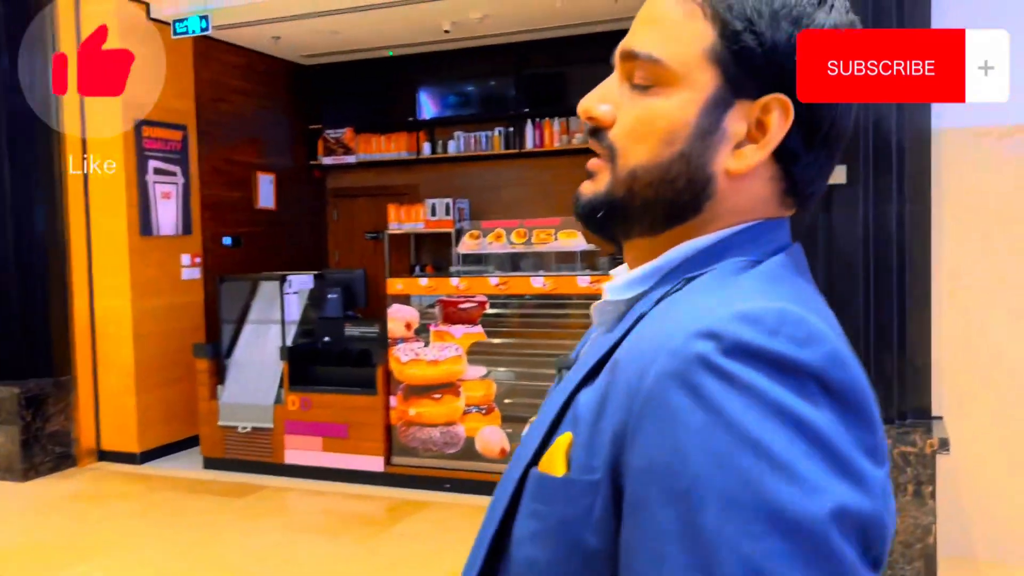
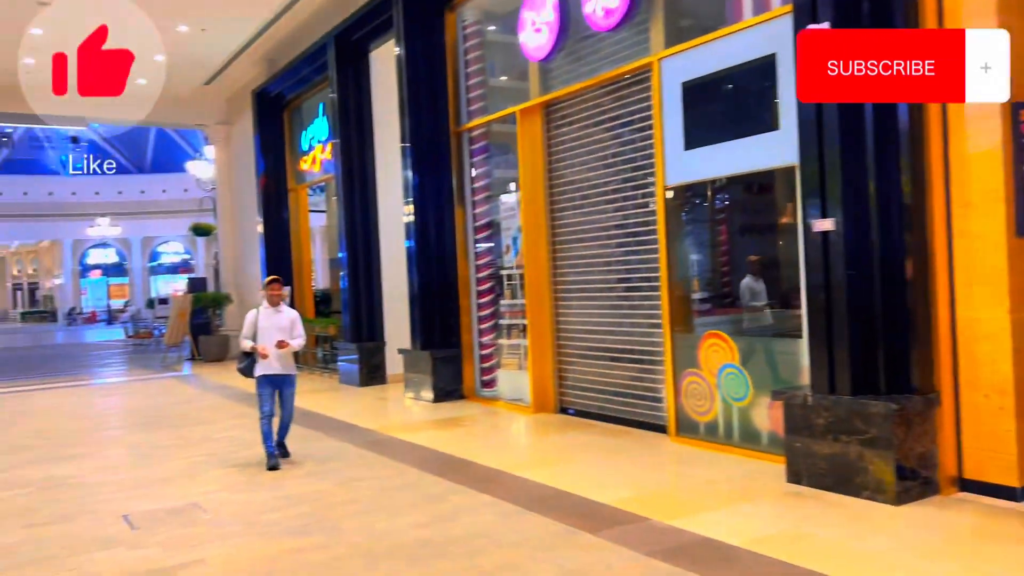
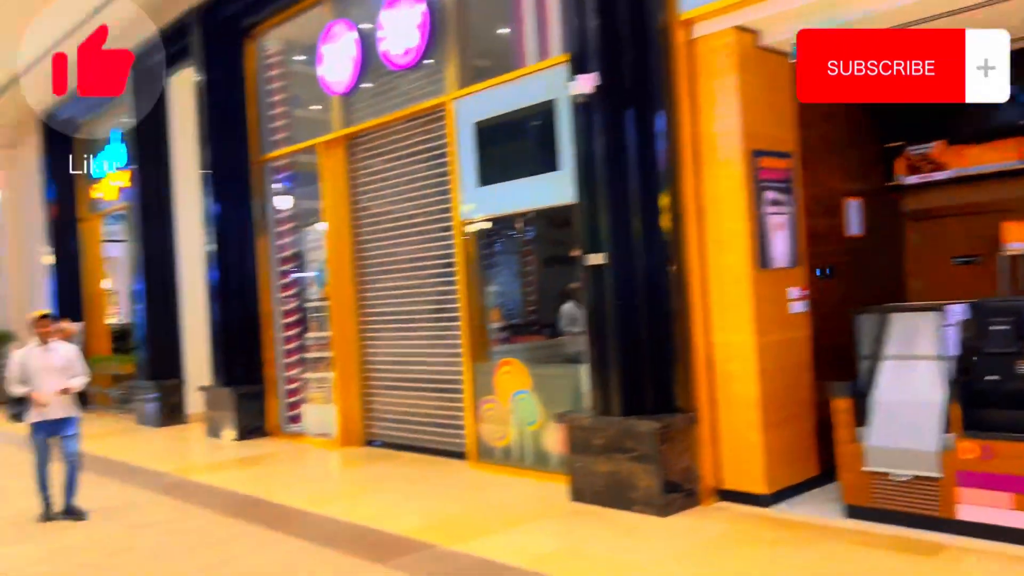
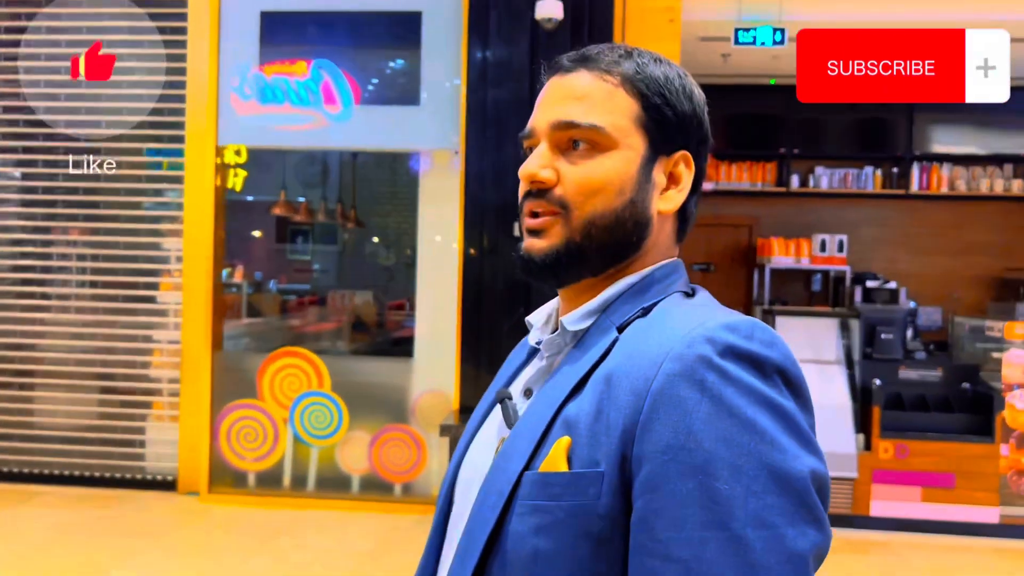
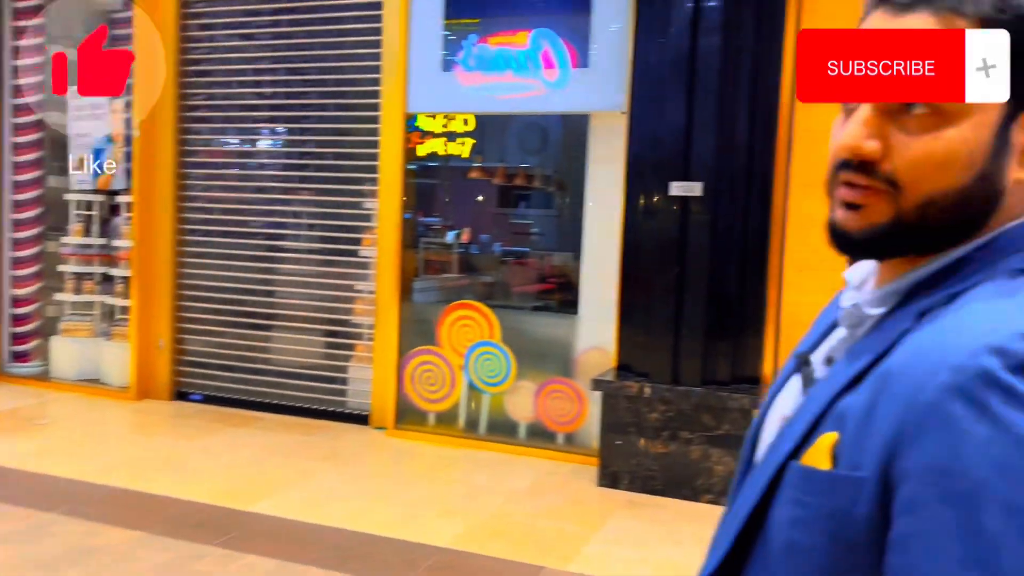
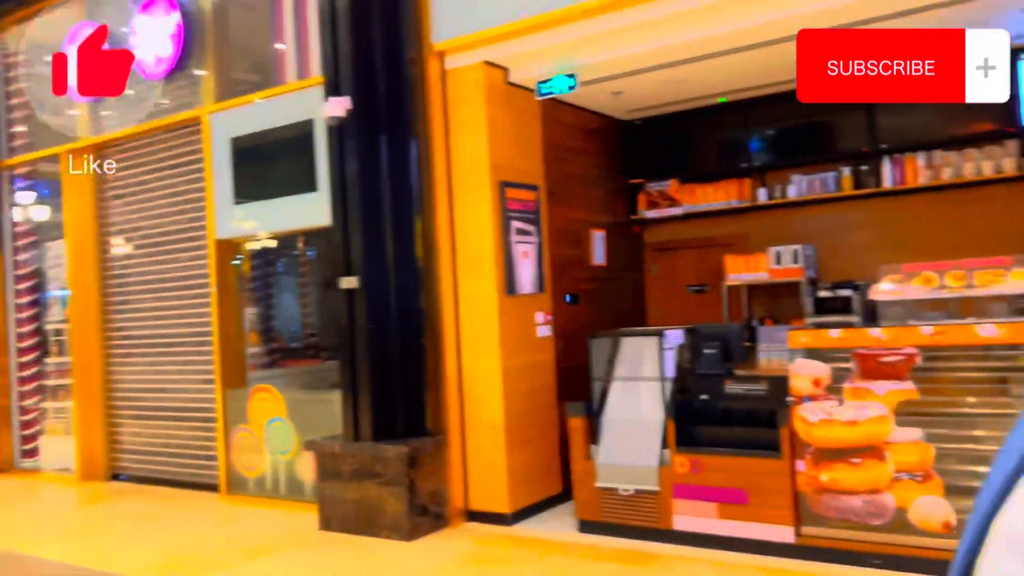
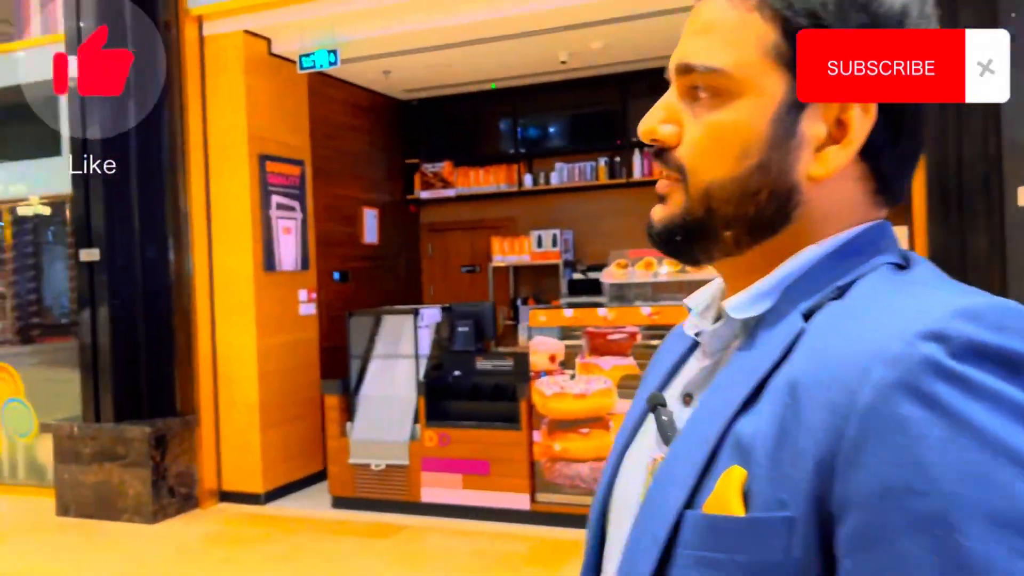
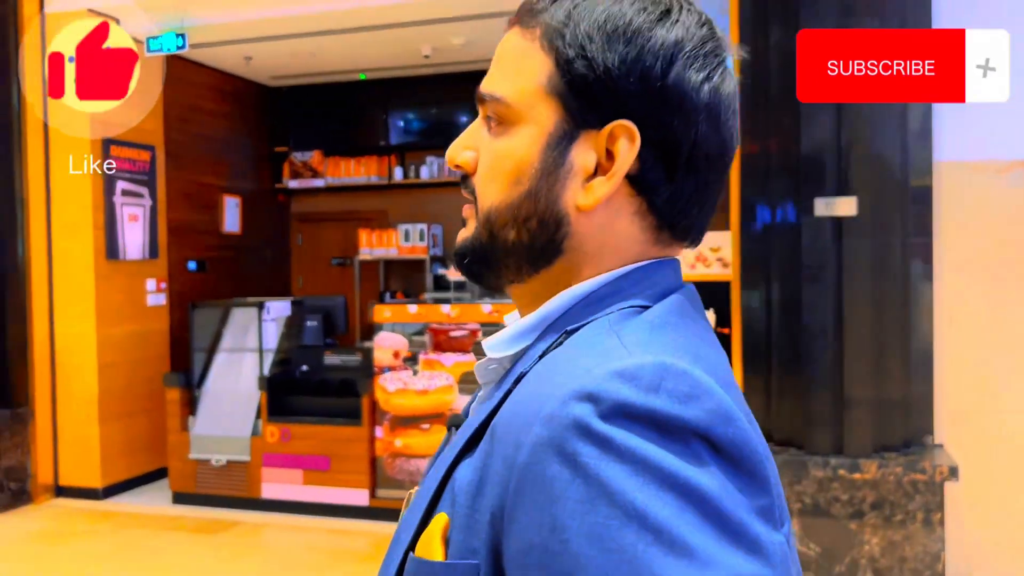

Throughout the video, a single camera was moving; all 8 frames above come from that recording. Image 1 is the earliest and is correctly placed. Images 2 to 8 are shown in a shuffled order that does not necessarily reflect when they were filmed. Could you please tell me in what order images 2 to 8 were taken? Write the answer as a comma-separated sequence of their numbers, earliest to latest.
8, 7, 6, 3, 2, 5, 4
